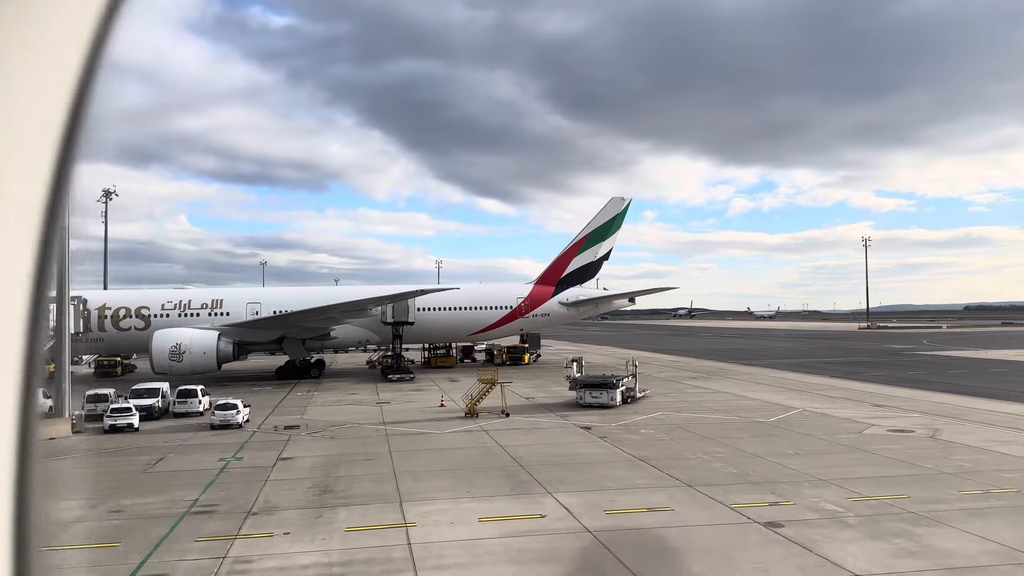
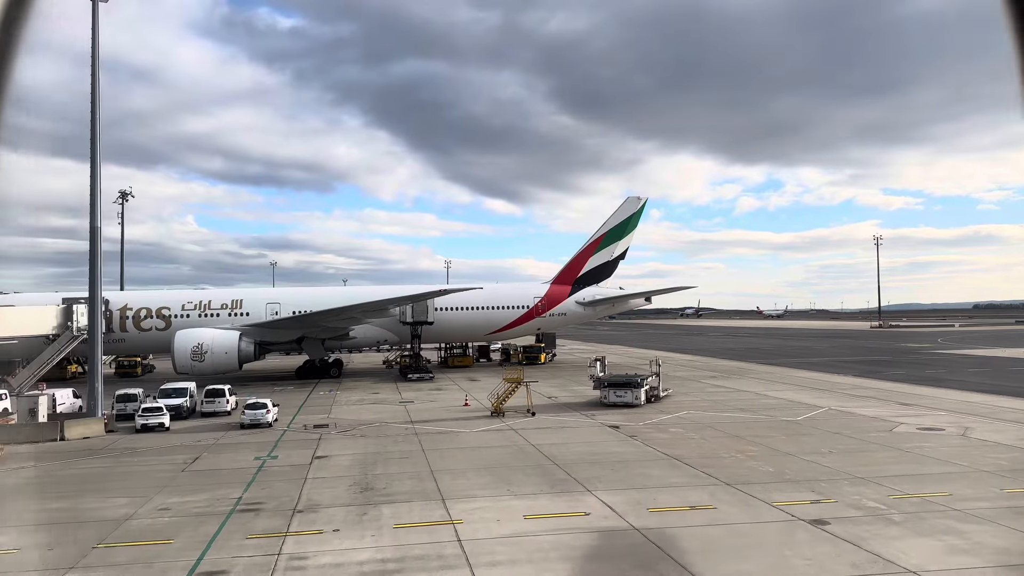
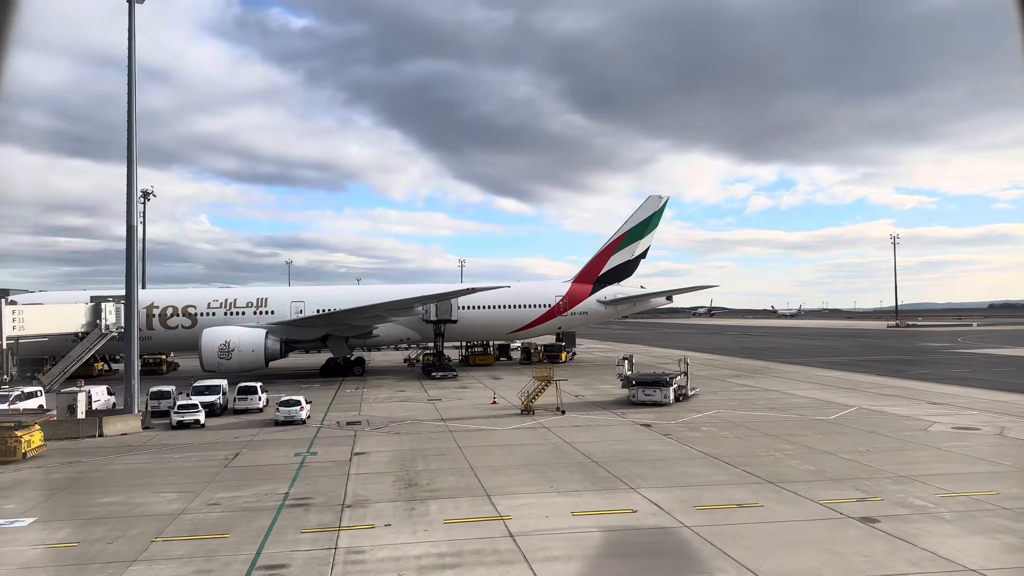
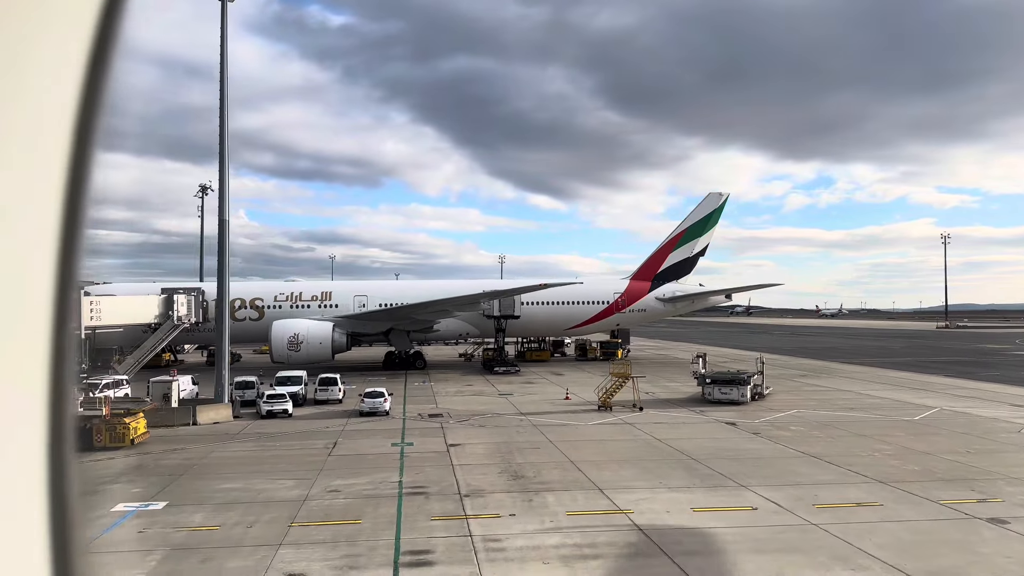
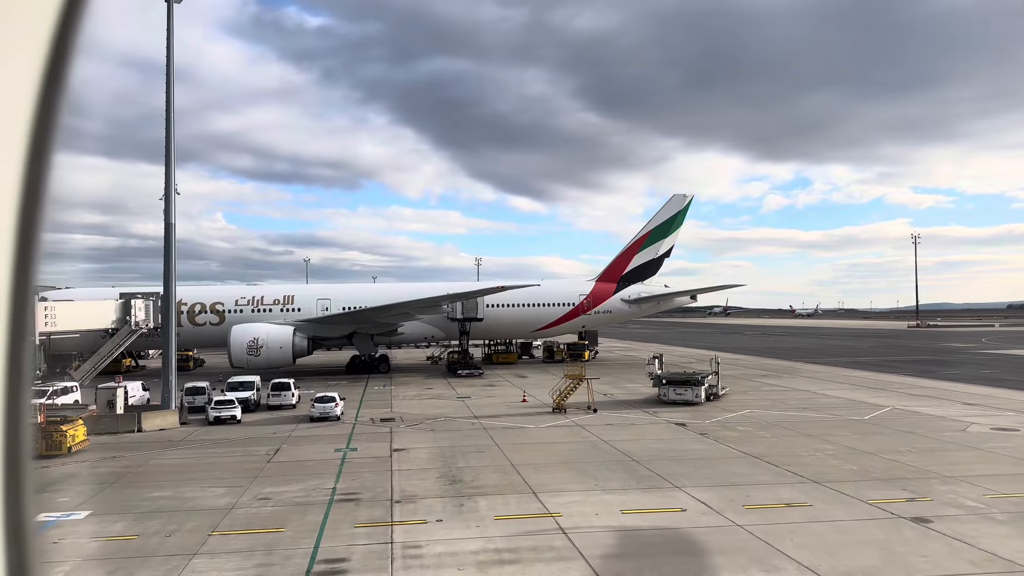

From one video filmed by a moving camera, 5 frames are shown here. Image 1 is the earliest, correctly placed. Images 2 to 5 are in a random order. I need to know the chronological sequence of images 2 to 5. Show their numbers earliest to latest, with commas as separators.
2, 3, 5, 4
